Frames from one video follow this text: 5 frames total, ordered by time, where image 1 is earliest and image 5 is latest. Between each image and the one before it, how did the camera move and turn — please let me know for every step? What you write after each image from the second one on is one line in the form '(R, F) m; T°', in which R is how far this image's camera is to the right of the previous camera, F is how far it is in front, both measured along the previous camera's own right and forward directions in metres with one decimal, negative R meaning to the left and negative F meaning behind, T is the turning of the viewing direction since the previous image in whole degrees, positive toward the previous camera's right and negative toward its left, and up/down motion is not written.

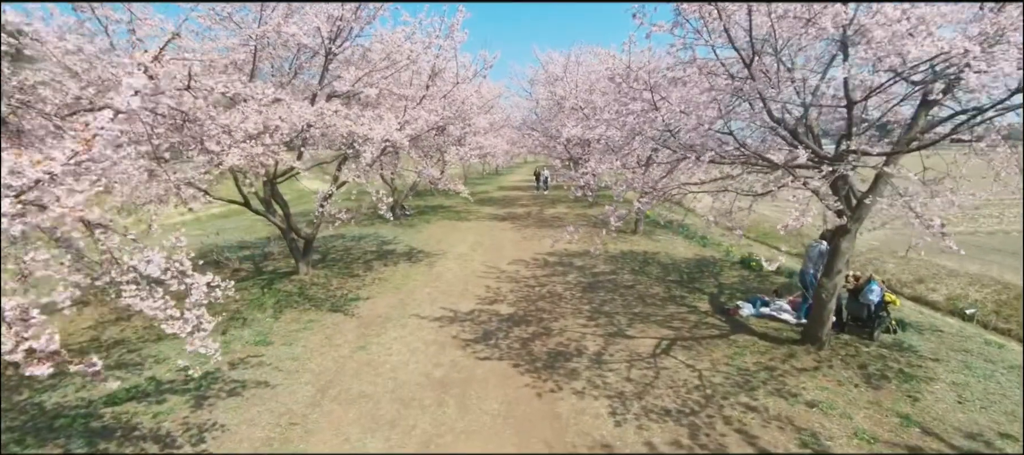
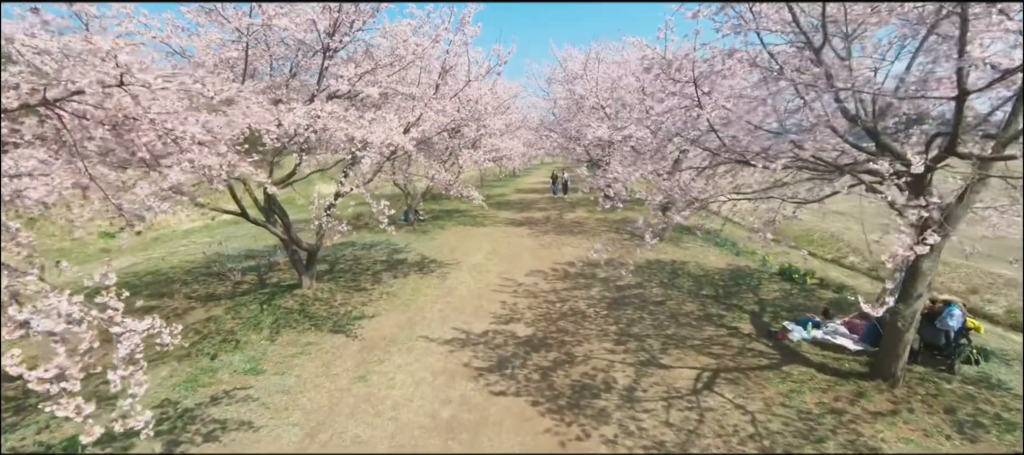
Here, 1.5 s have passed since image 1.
(0.0, +1.1) m; -2°
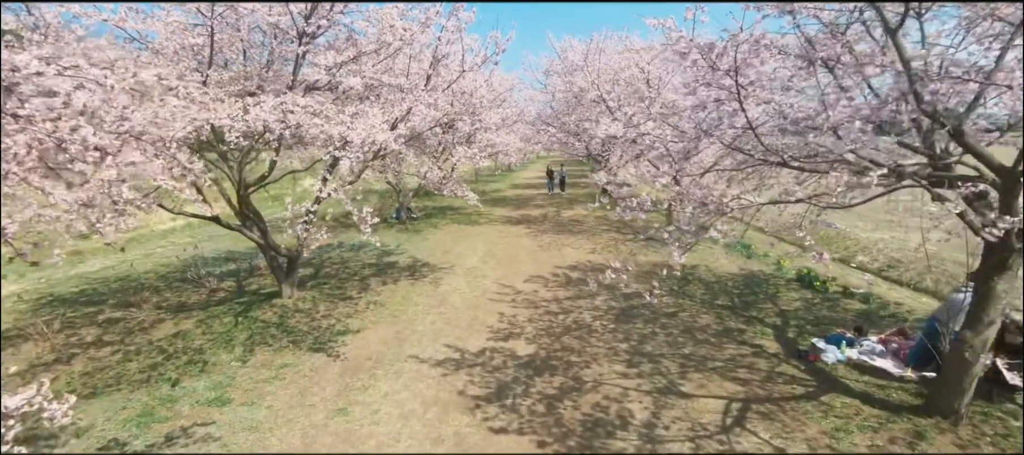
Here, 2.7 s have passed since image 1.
(-0.1, +1.1) m; +1°
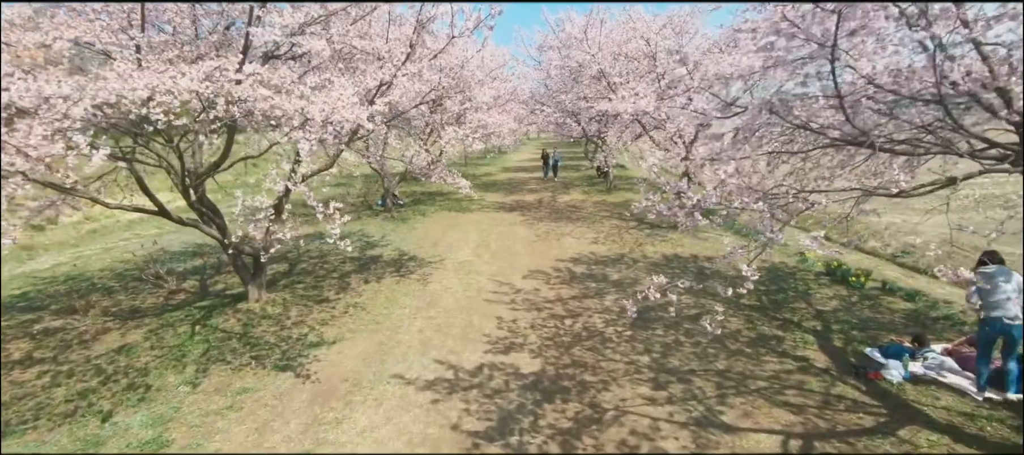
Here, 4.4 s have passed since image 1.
(-0.2, +1.5) m; +1°
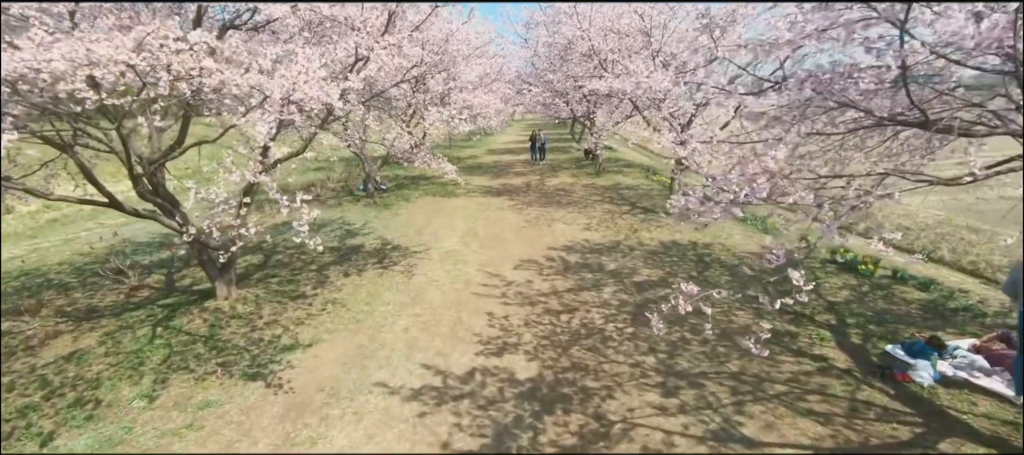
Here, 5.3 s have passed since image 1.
(-0.1, +0.8) m; +2°
